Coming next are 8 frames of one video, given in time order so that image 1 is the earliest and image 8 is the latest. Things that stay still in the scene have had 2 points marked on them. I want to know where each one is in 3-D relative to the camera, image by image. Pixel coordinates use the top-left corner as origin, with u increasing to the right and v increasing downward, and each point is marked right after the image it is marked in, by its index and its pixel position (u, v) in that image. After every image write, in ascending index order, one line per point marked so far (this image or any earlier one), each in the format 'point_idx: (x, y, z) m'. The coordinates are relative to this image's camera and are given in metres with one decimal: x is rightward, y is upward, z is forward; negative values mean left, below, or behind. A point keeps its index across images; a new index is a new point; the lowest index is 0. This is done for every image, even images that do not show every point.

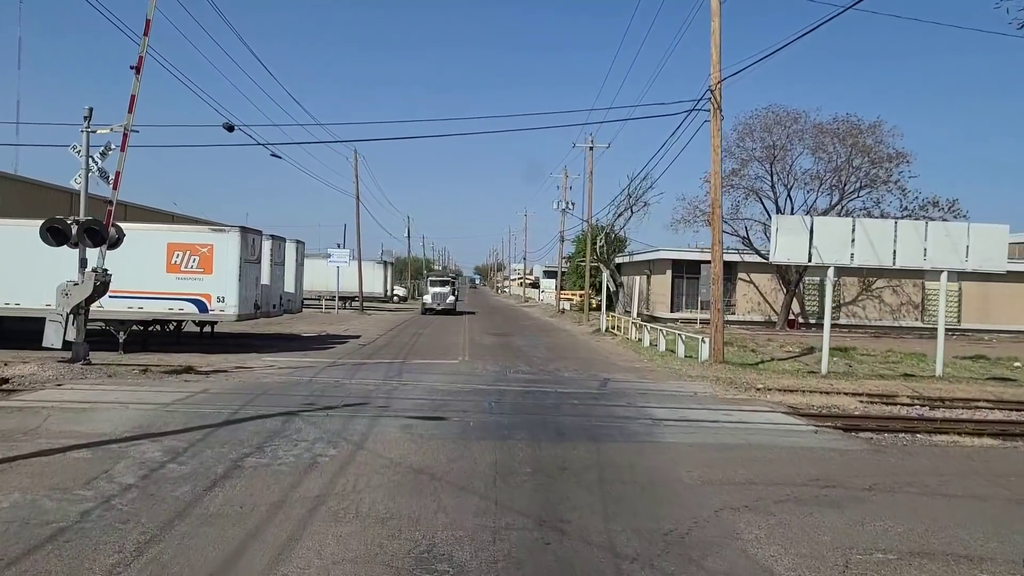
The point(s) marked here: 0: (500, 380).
0: (-0.2, -1.7, +16.2) m
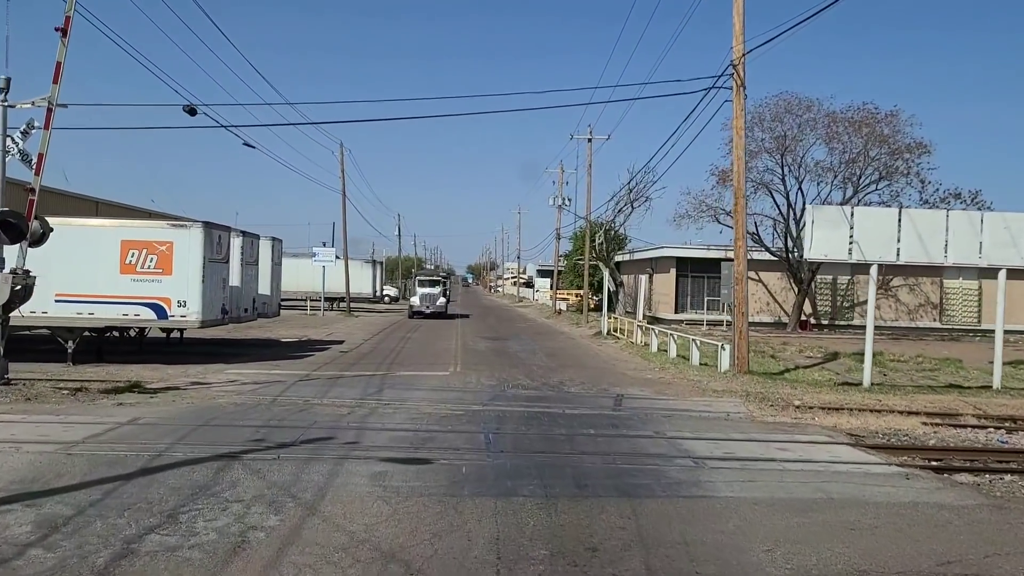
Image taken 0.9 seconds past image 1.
0: (-0.2, -1.7, +14.0) m
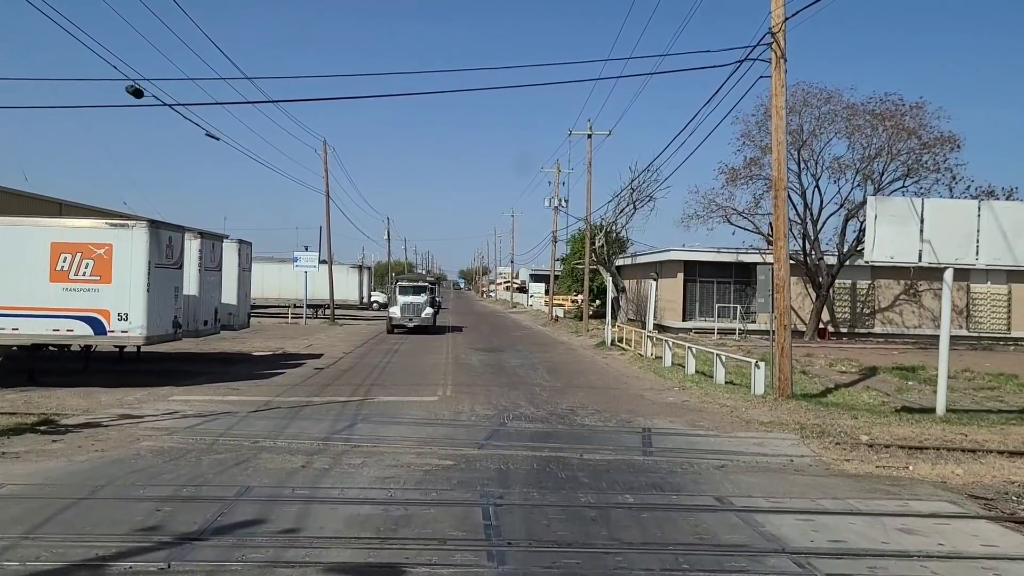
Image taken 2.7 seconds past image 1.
0: (-0.2, -1.9, +11.2) m
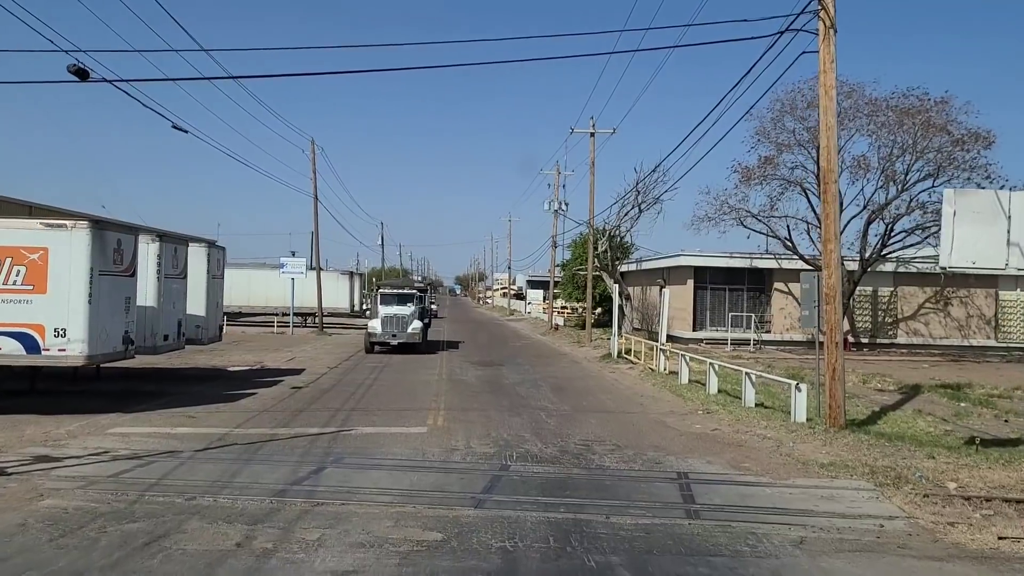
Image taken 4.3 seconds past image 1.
0: (-0.2, -2.0, +9.0) m
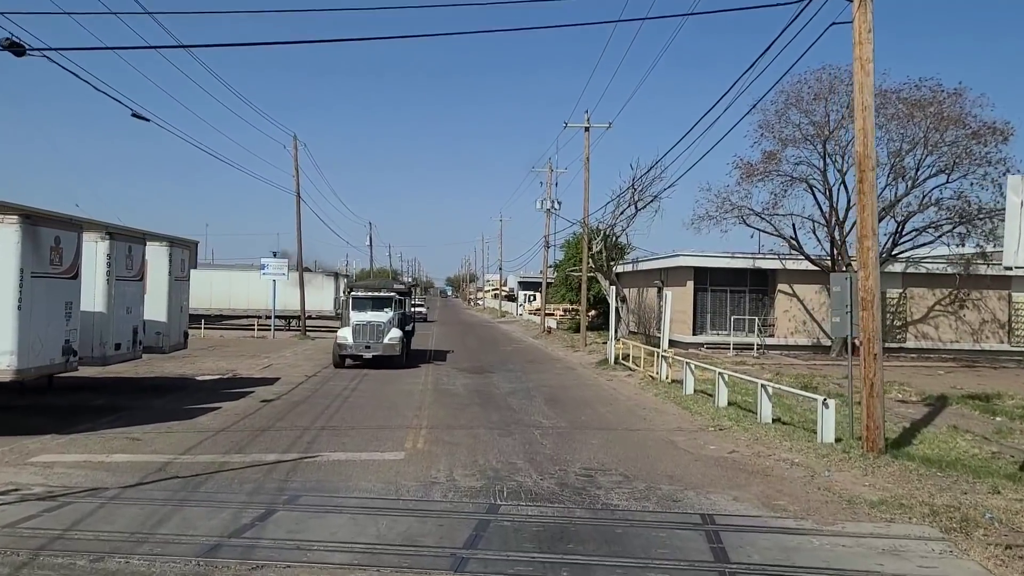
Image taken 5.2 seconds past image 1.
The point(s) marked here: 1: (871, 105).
0: (-0.3, -2.1, +7.4) m
1: (+4.4, +2.2, +10.8) m
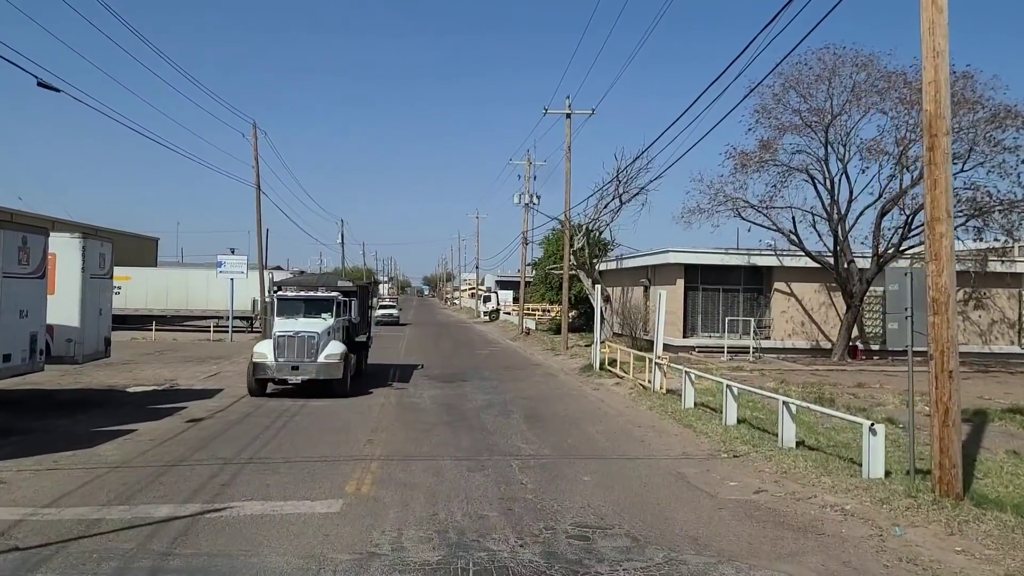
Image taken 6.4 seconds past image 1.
0: (-0.4, -2.0, +4.8) m
1: (+4.1, +2.3, +8.4) m
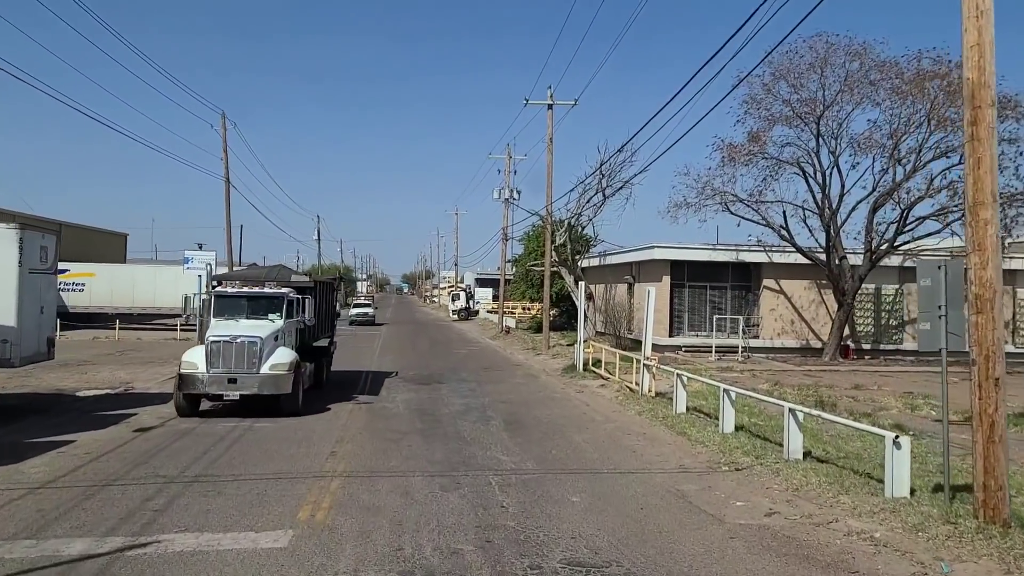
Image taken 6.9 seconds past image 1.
0: (-0.5, -2.0, +3.6) m
1: (+4.0, +2.3, +7.3) m
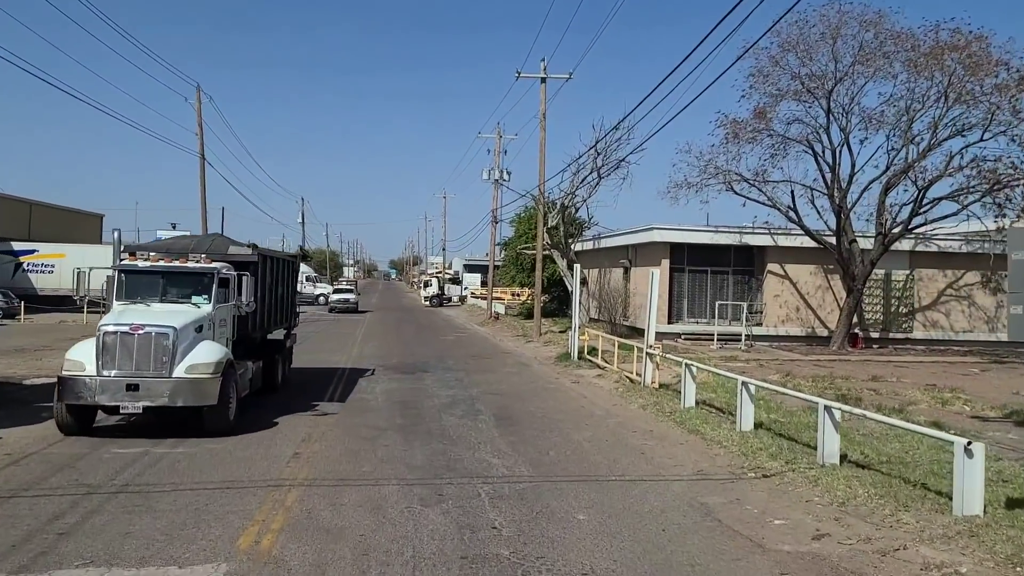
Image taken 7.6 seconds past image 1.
0: (-0.5, -1.9, +2.1) m
1: (+4.0, +2.5, +5.7) m
